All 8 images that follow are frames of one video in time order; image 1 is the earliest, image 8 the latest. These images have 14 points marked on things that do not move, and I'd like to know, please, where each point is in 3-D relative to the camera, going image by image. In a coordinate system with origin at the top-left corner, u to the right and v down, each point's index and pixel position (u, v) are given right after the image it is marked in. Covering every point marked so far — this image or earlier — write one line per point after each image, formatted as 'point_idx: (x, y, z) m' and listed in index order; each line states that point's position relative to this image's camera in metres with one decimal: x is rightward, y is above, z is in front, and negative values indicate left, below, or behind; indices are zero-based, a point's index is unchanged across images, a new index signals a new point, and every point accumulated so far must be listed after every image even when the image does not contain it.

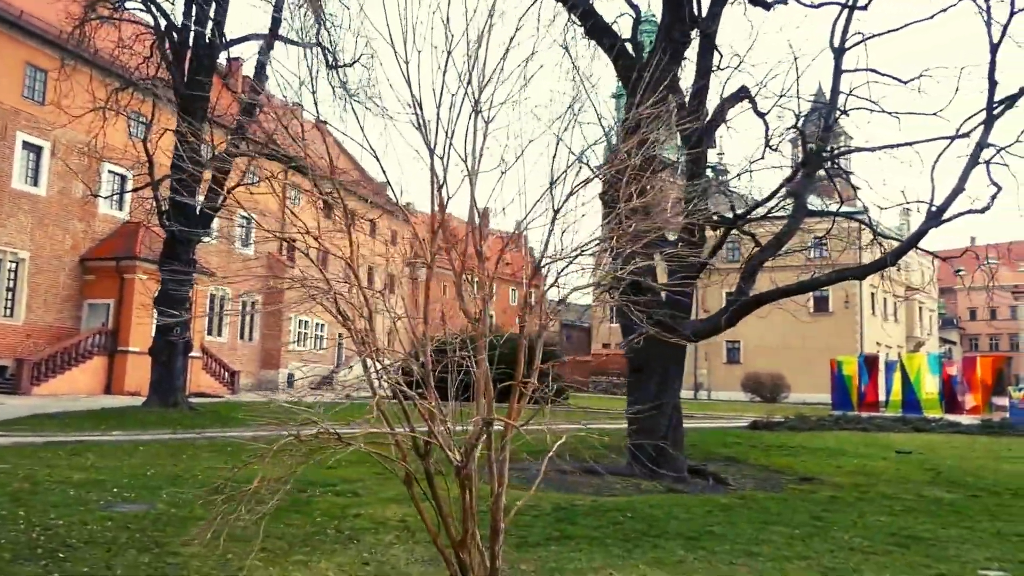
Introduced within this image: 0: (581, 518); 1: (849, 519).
0: (+0.4, -1.6, +6.2) m
1: (+2.6, -1.8, +6.9) m
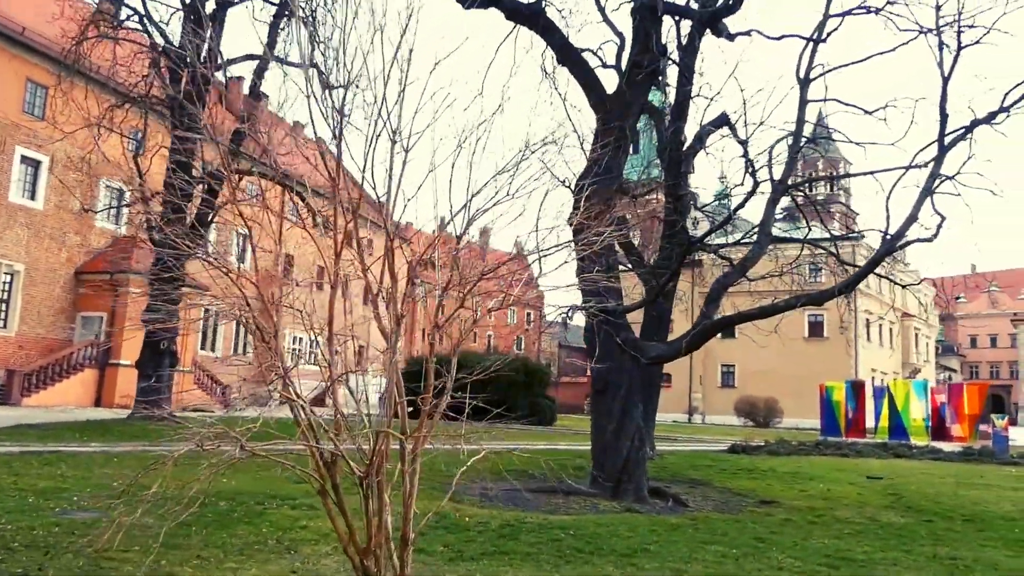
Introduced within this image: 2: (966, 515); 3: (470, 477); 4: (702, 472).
0: (0.0, -1.8, +6.4) m
1: (+2.2, -2.0, +7.0) m
2: (+4.7, -2.4, +9.0) m
3: (-0.6, -2.3, +10.4) m
4: (+2.6, -2.5, +12.0) m
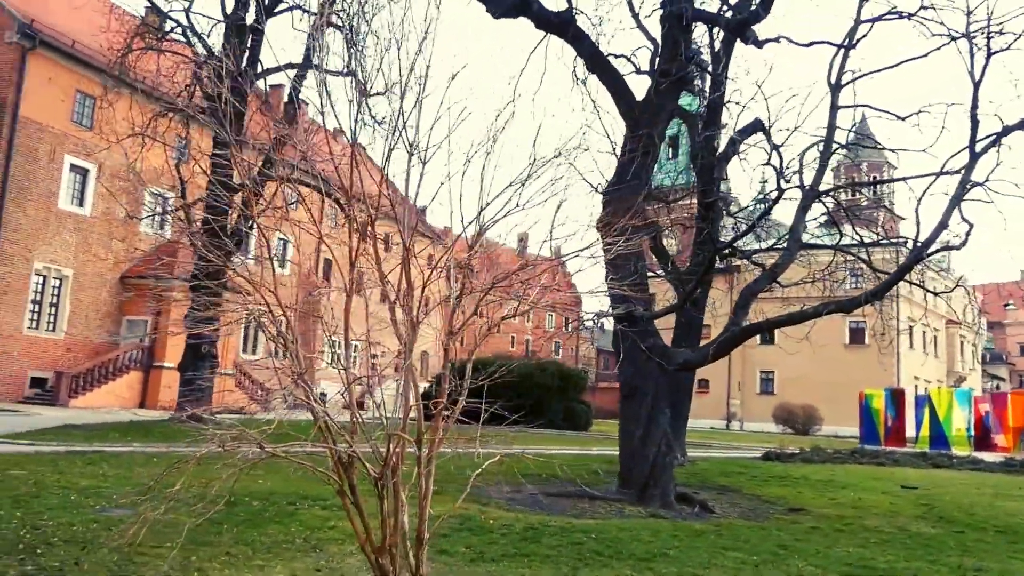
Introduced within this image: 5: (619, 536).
0: (+0.2, -1.8, +6.5) m
1: (+2.4, -2.1, +7.0) m
2: (+5.0, -2.4, +8.9) m
3: (-0.3, -2.3, +10.5) m
4: (+3.0, -2.6, +12.0) m
5: (+0.8, -1.9, +6.7) m
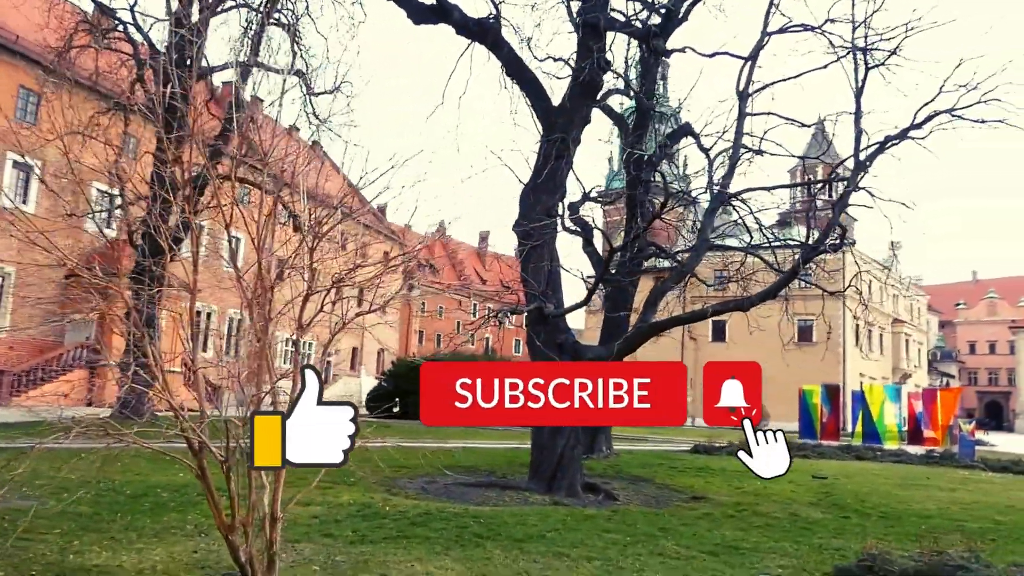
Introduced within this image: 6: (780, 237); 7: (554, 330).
0: (-0.6, -1.8, +6.8) m
1: (+1.5, -2.1, +7.5) m
2: (+4.0, -2.4, +9.5) m
3: (-1.3, -2.3, +10.8) m
4: (+1.9, -2.6, +12.4) m
5: (-0.1, -1.9, +7.1) m
6: (+3.5, +0.7, +11.7) m
7: (+0.5, -0.5, +11.3) m
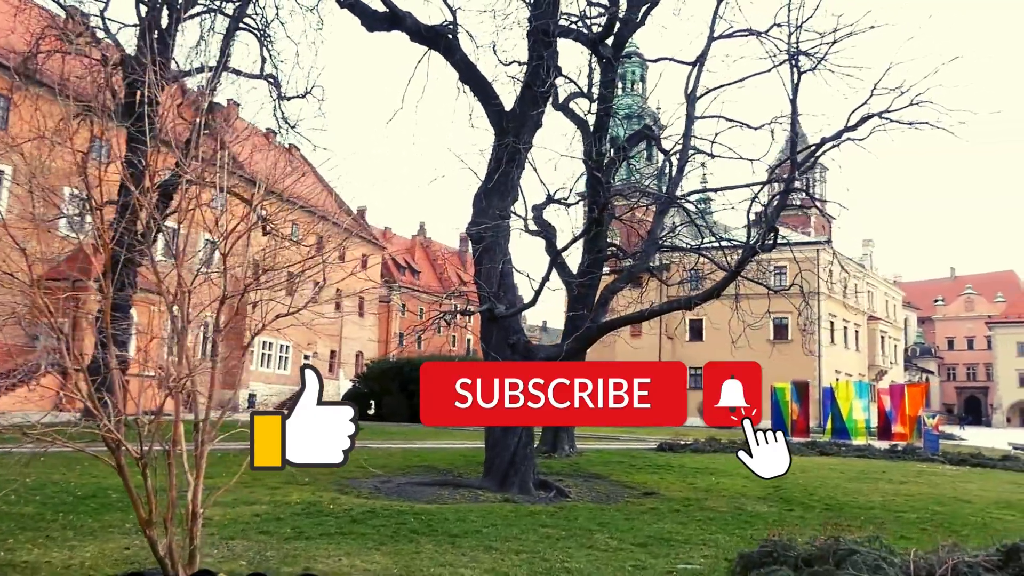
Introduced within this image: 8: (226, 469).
0: (-1.1, -1.9, +7.0) m
1: (+1.0, -2.1, +7.7) m
2: (+3.5, -2.4, +9.7) m
3: (-1.8, -2.3, +11.0) m
4: (+1.4, -2.6, +12.6) m
5: (-0.6, -1.9, +7.3) m
6: (+2.9, +0.7, +11.9) m
7: (-0.1, -0.5, +11.5) m
8: (-4.2, -2.5, +12.3) m
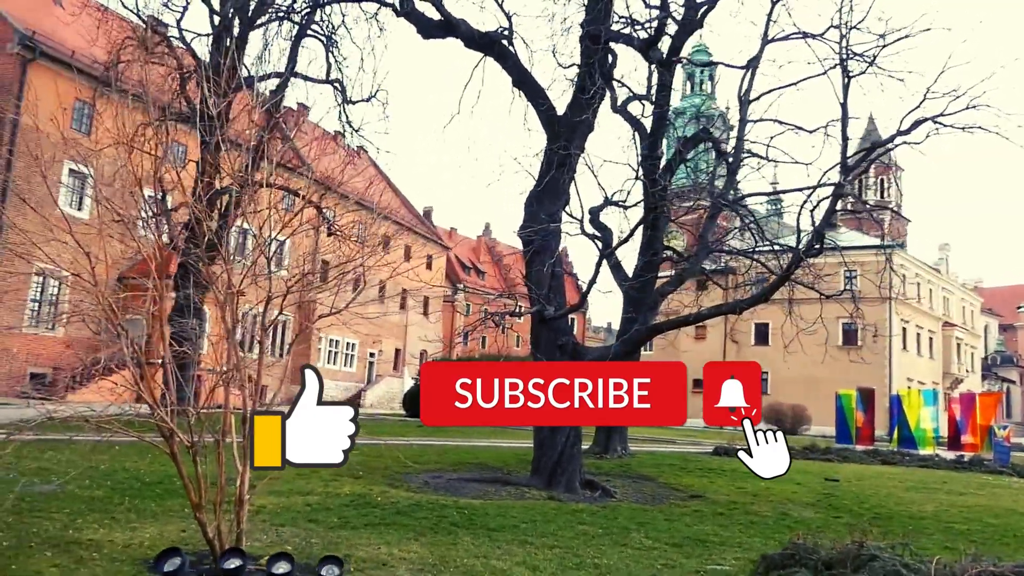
0: (-0.8, -1.9, +7.2) m
1: (+1.4, -2.1, +7.8) m
2: (+4.0, -2.5, +9.6) m
3: (-1.2, -2.4, +11.3) m
4: (+2.1, -2.7, +12.7) m
5: (-0.2, -1.9, +7.5) m
6: (+3.6, +0.6, +11.8) m
7: (+0.6, -0.6, +11.7) m
8: (-3.4, -2.5, +12.8) m
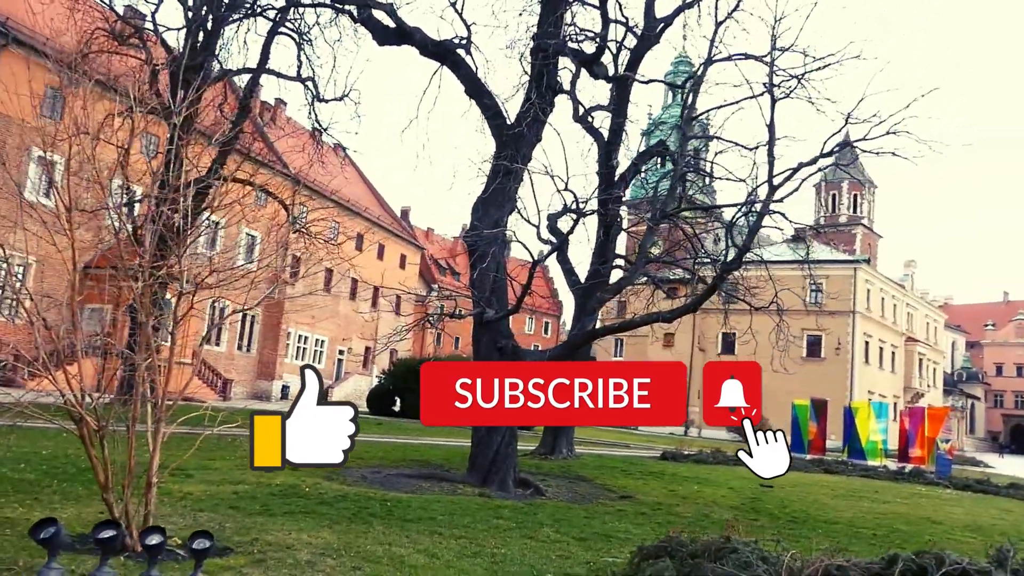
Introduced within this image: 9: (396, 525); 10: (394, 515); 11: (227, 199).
0: (-1.5, -1.9, +7.5) m
1: (+0.7, -2.2, +8.1) m
2: (+3.3, -2.6, +10.0) m
3: (-2.0, -2.3, +11.6) m
4: (+1.2, -2.8, +13.0) m
5: (-0.9, -2.0, +7.8) m
6: (+2.9, +0.5, +12.3) m
7: (-0.2, -0.6, +12.0) m
8: (-4.3, -2.4, +13.1) m
9: (-0.9, -1.8, +6.7) m
10: (-1.0, -1.9, +7.1) m
11: (-2.8, +0.9, +8.4) m
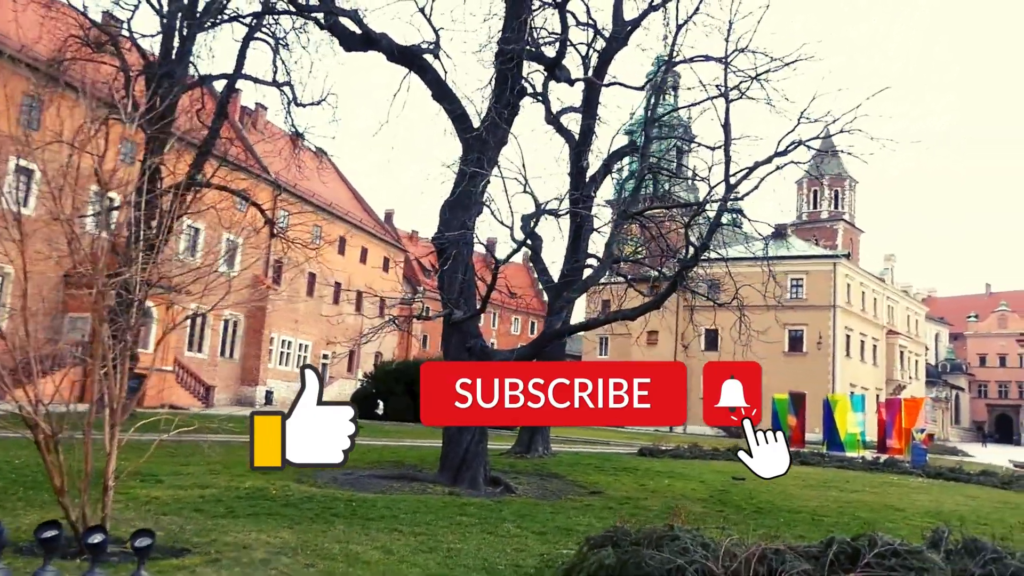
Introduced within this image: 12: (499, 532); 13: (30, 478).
0: (-1.8, -1.9, +7.7) m
1: (+0.4, -2.2, +8.3) m
2: (+2.9, -2.6, +10.2) m
3: (-2.4, -2.4, +11.7) m
4: (+0.9, -2.7, +13.2) m
5: (-1.2, -2.0, +7.9) m
6: (+2.5, +0.5, +12.4) m
7: (-0.6, -0.6, +12.1) m
8: (-4.6, -2.5, +13.1) m
9: (-1.2, -1.9, +6.8) m
10: (-1.3, -1.9, +7.2) m
11: (-3.1, +0.8, +8.5) m
12: (-0.1, -2.0, +7.0) m
13: (-5.5, -2.3, +10.2) m
